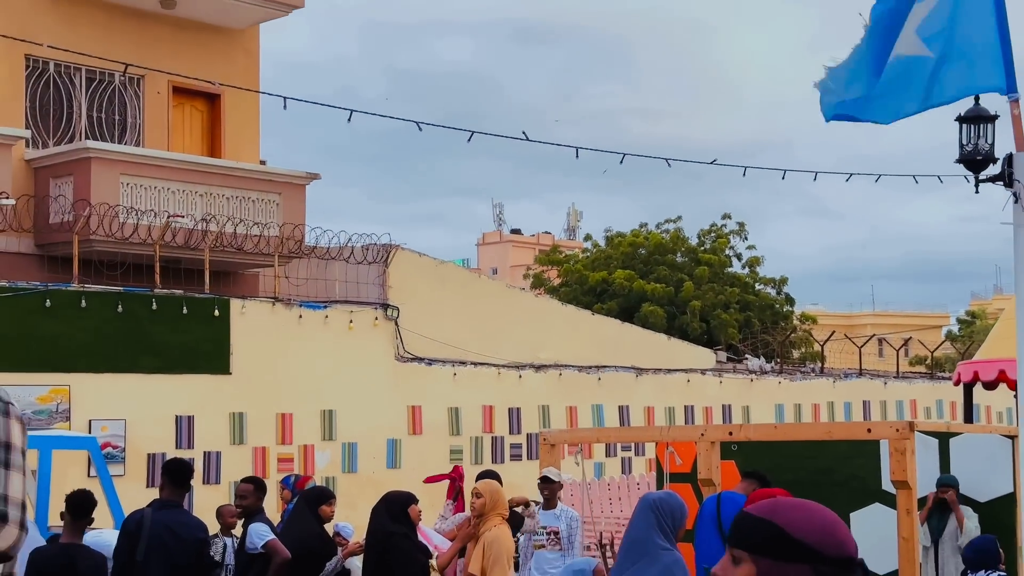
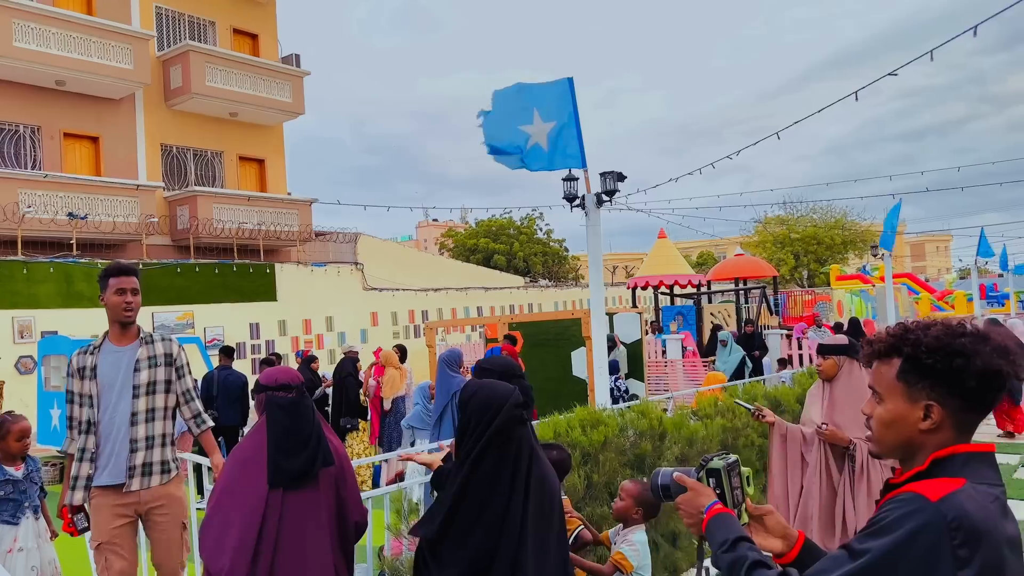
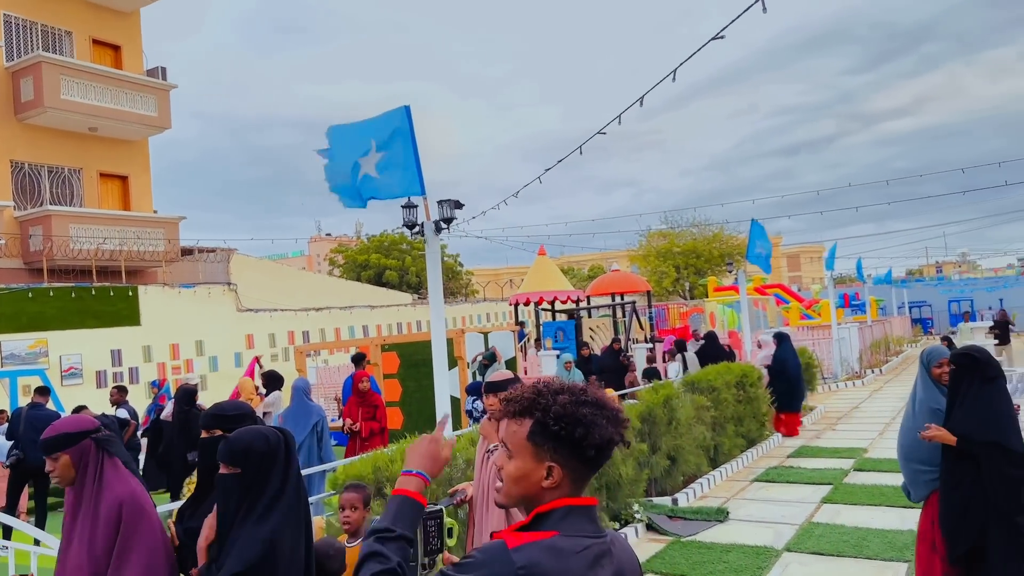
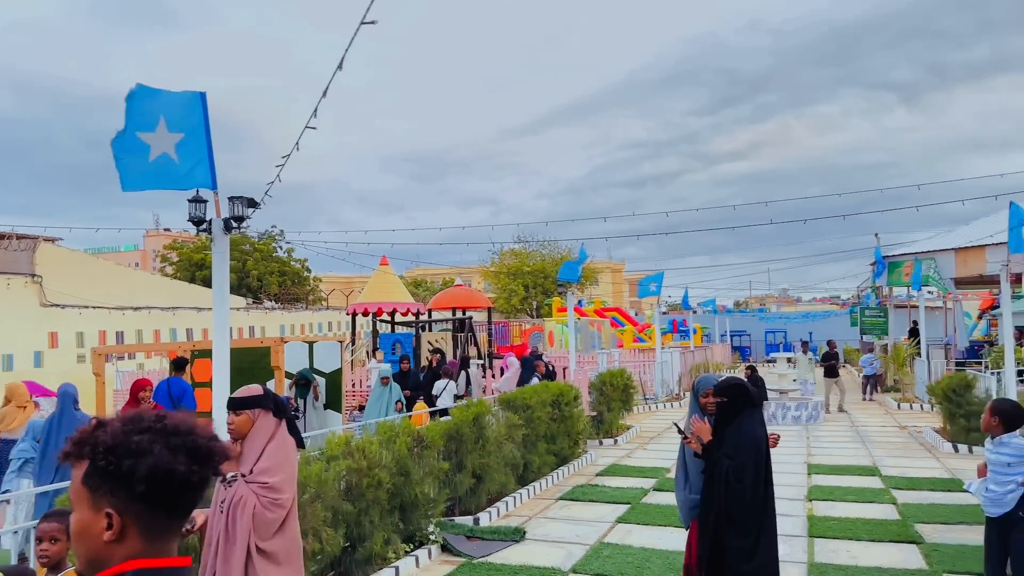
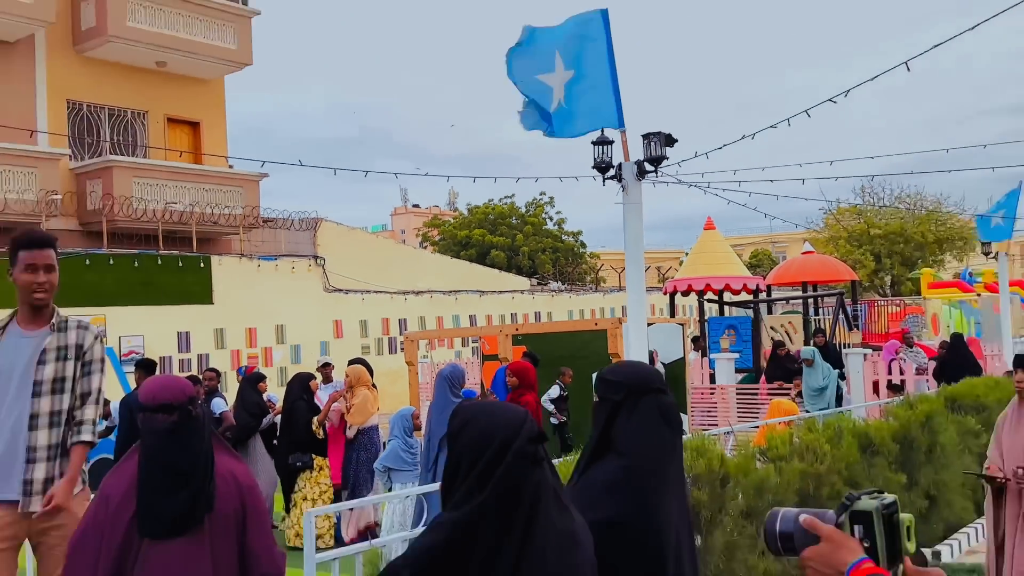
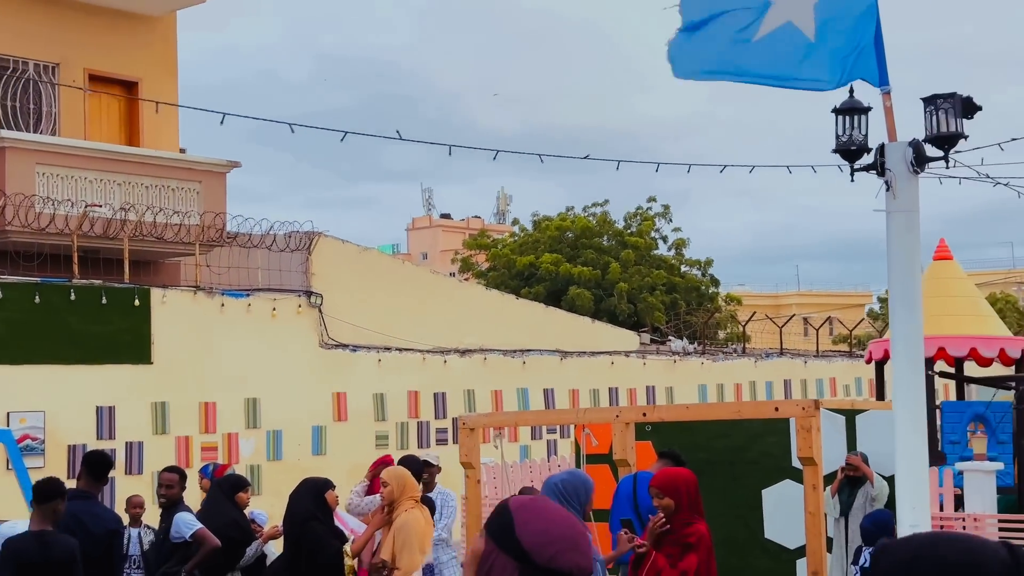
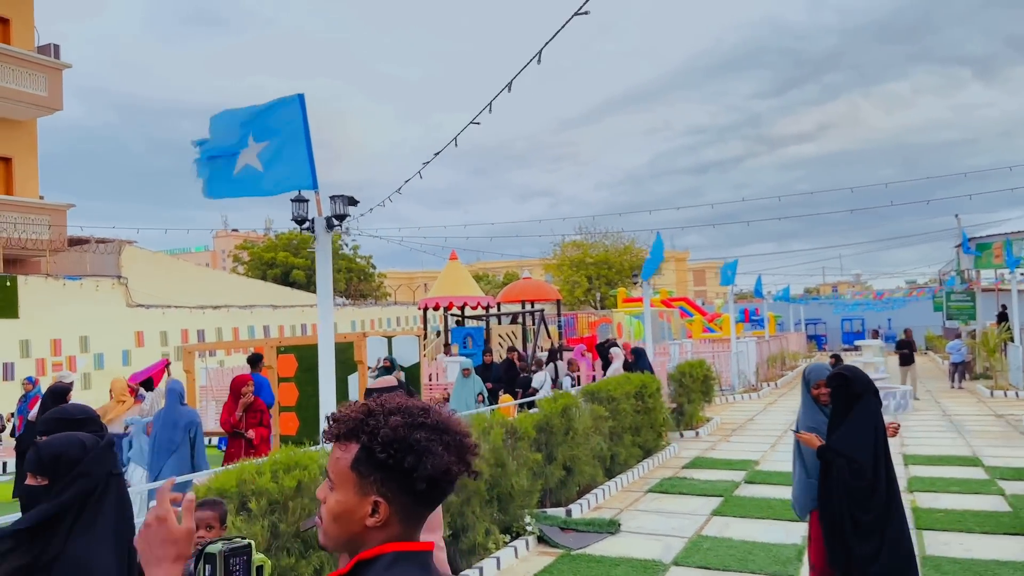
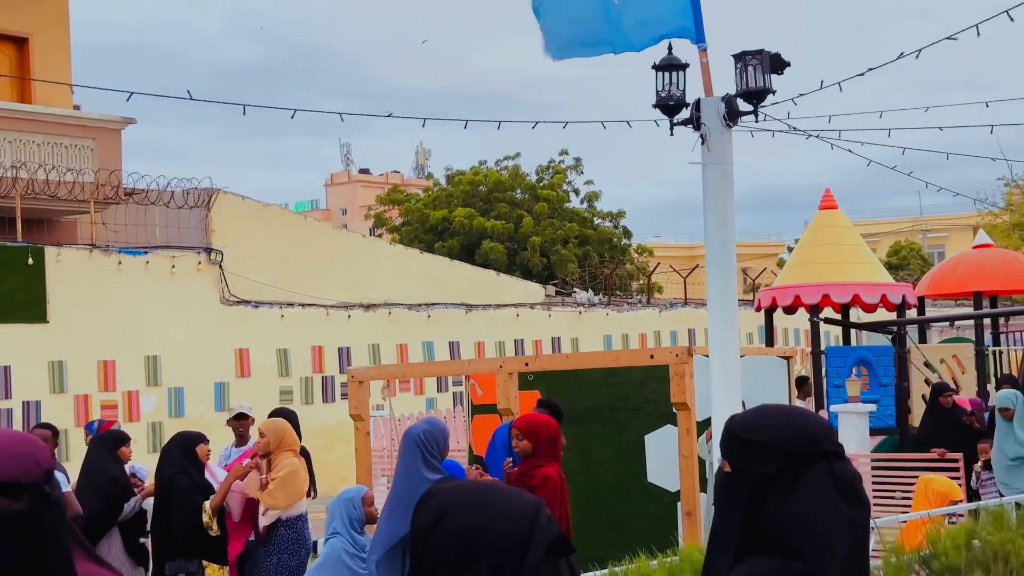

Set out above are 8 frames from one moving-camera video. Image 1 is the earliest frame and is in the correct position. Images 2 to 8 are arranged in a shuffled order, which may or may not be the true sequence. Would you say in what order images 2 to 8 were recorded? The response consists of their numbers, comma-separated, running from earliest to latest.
6, 8, 5, 2, 3, 7, 4
